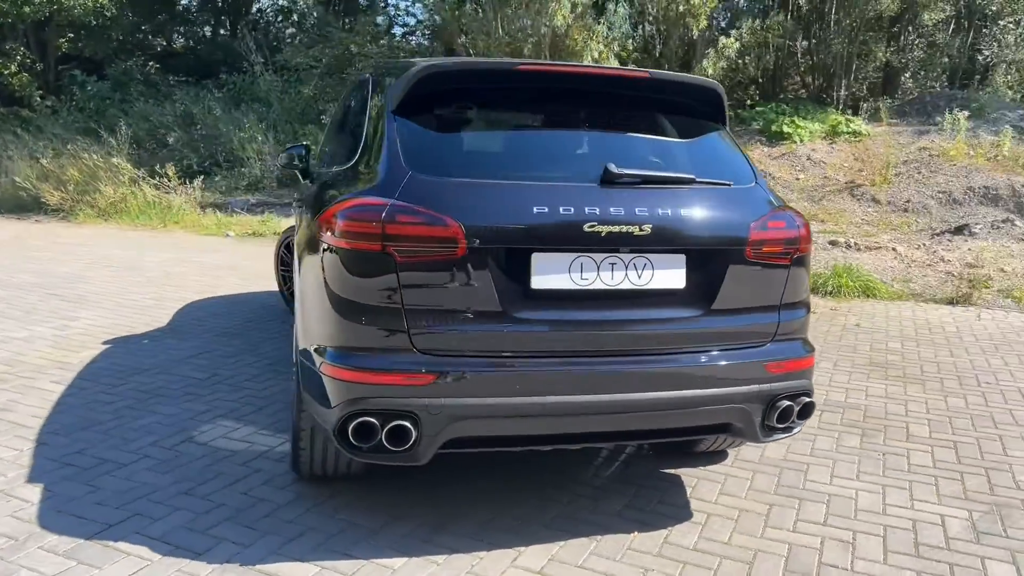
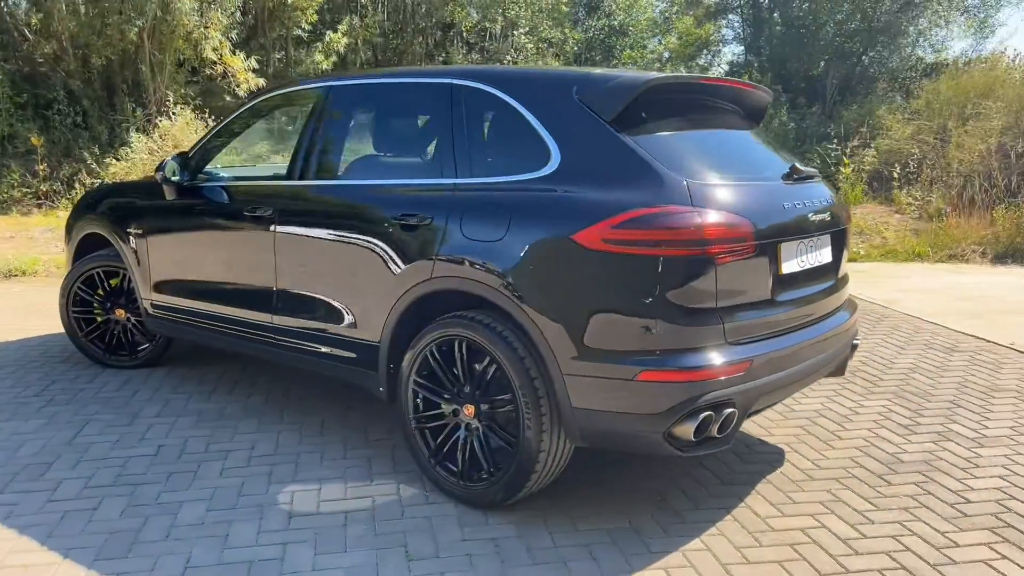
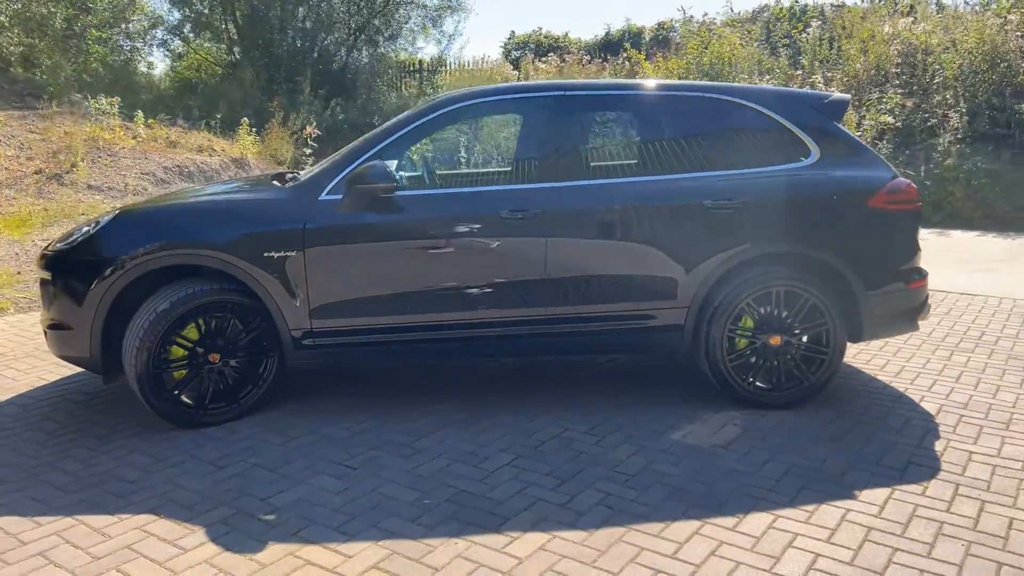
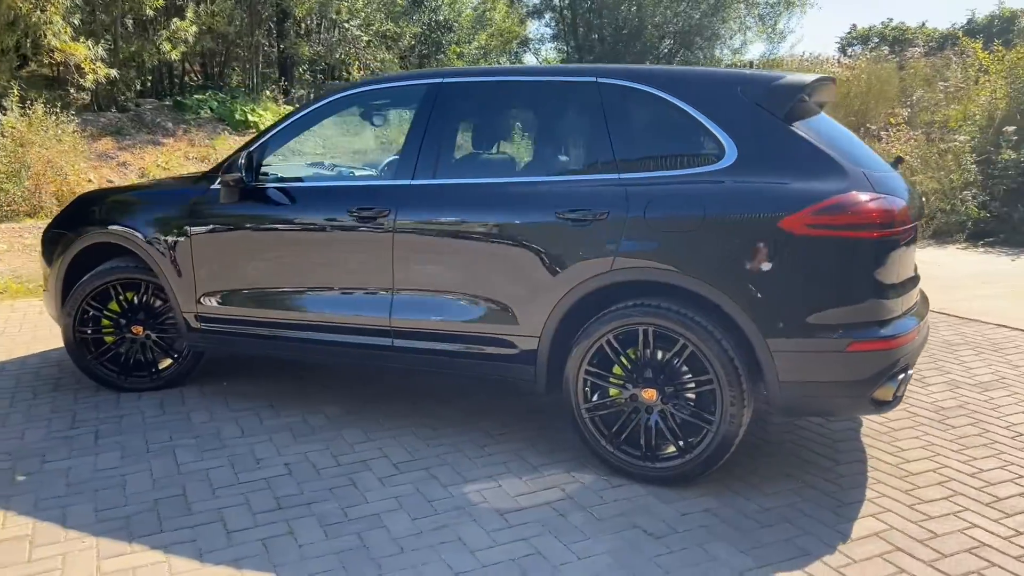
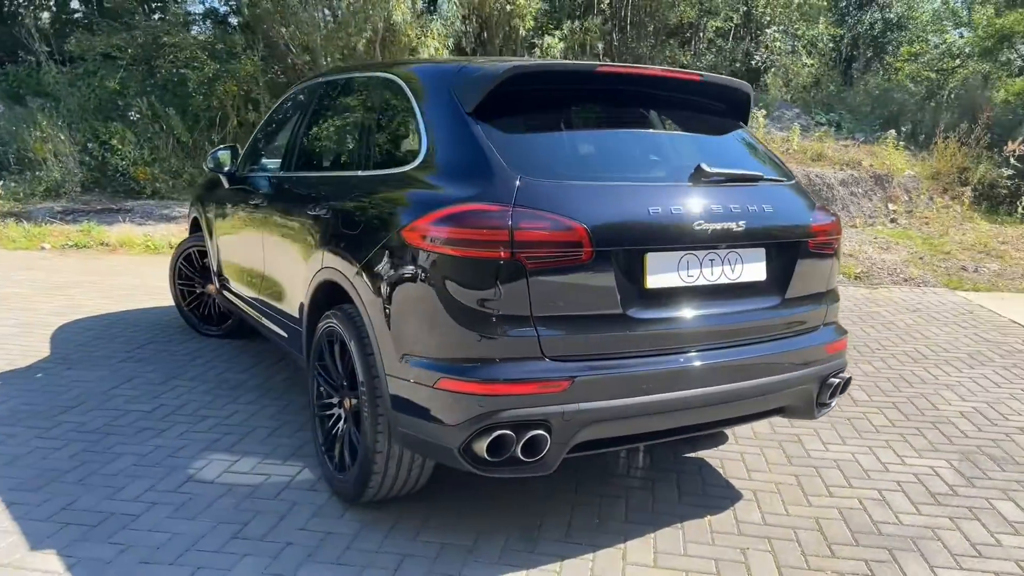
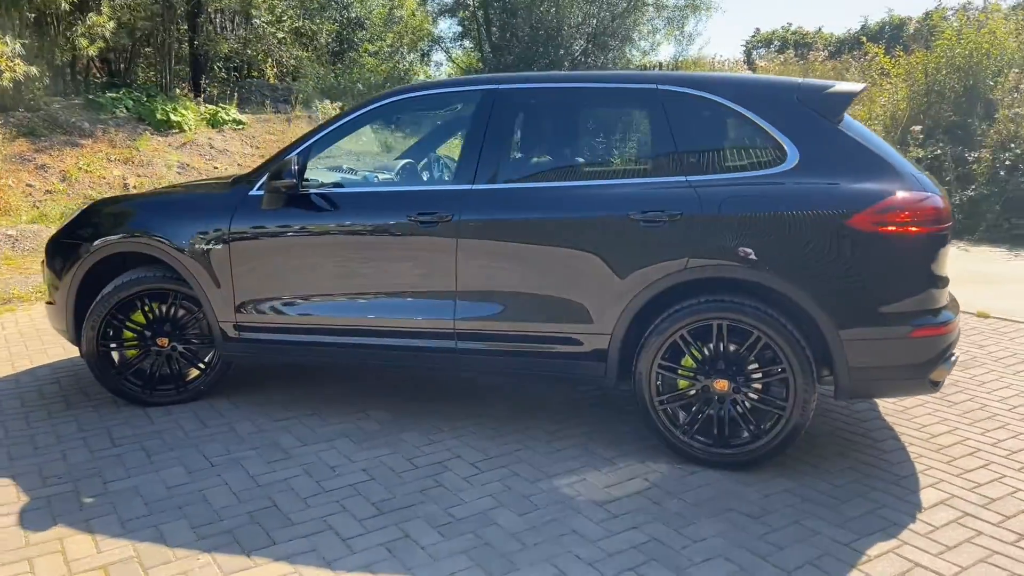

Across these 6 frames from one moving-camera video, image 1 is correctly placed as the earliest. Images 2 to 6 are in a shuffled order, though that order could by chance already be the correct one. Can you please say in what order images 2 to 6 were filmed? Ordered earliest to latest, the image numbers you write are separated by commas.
5, 2, 4, 6, 3
